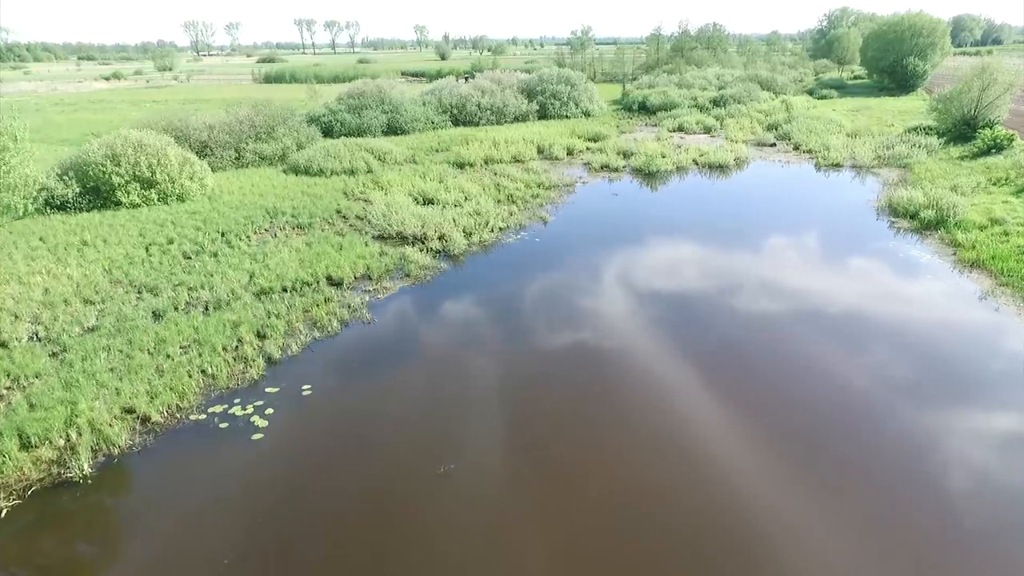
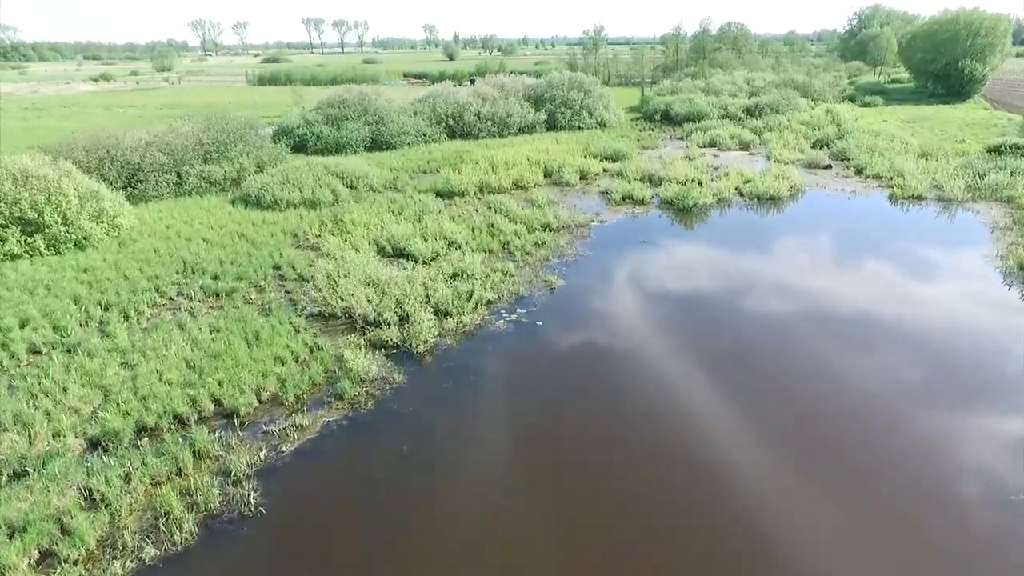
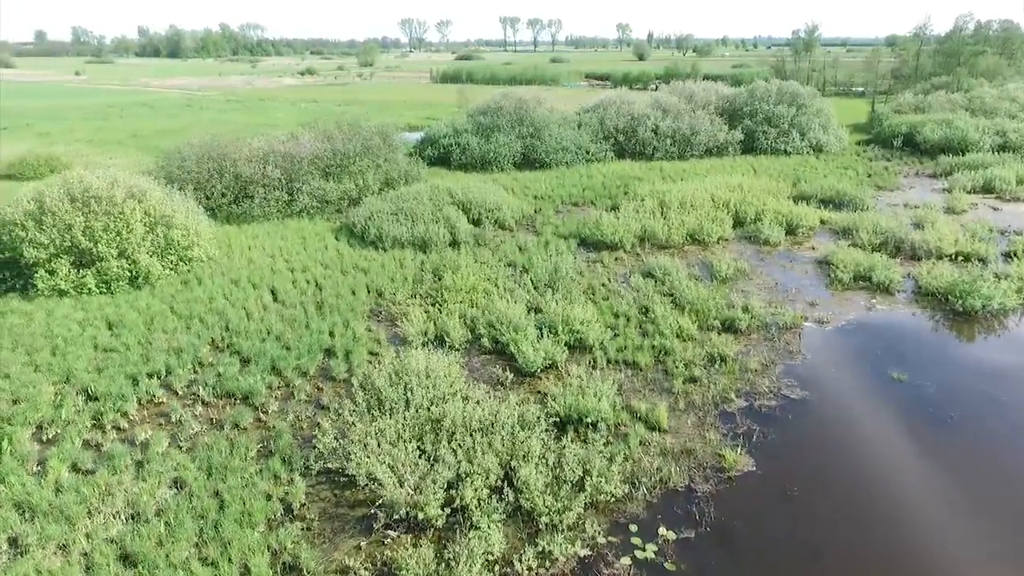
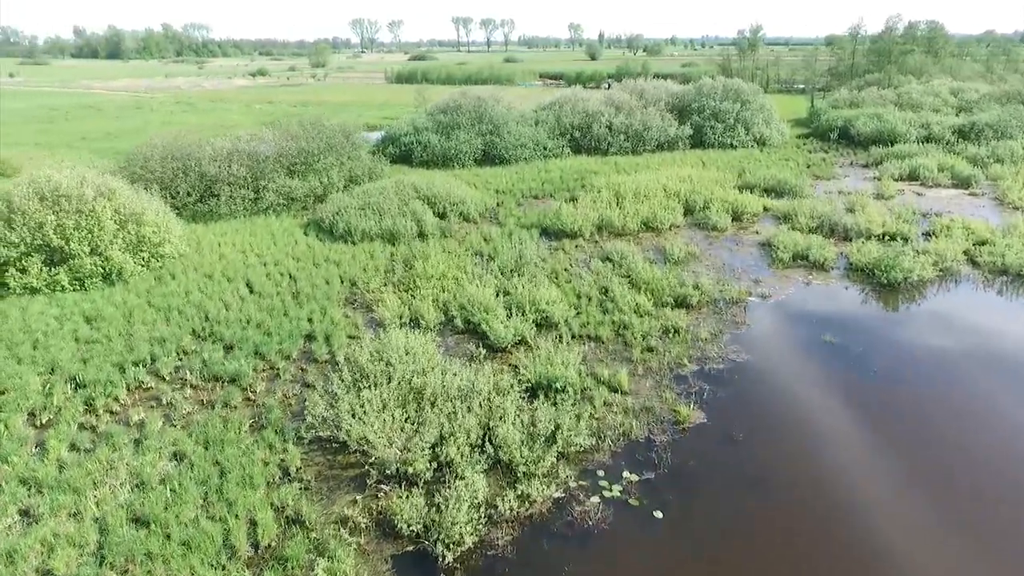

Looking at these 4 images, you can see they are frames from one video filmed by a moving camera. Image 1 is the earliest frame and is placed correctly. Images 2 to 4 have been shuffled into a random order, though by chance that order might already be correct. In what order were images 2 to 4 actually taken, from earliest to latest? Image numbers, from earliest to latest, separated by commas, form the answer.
2, 4, 3
